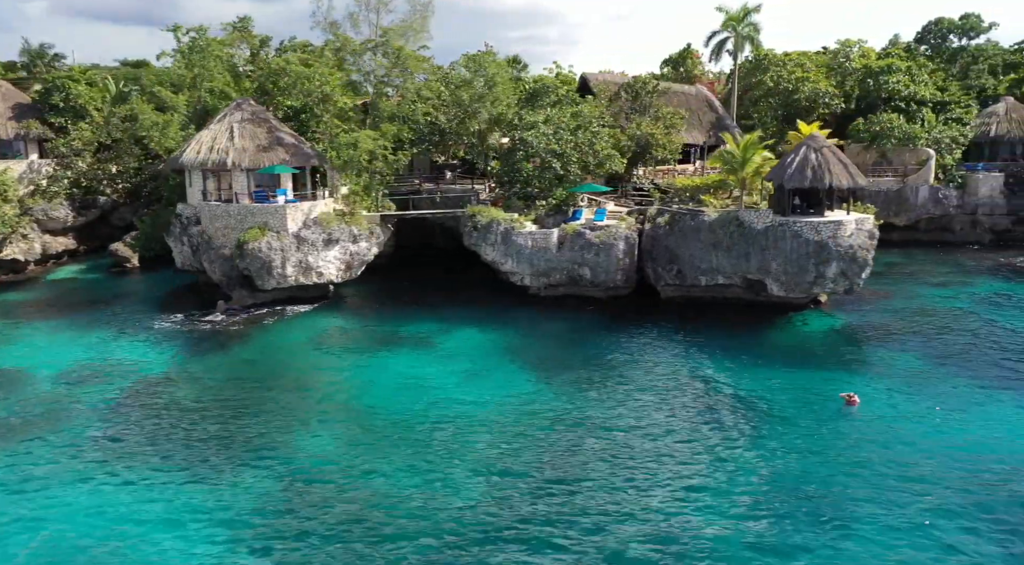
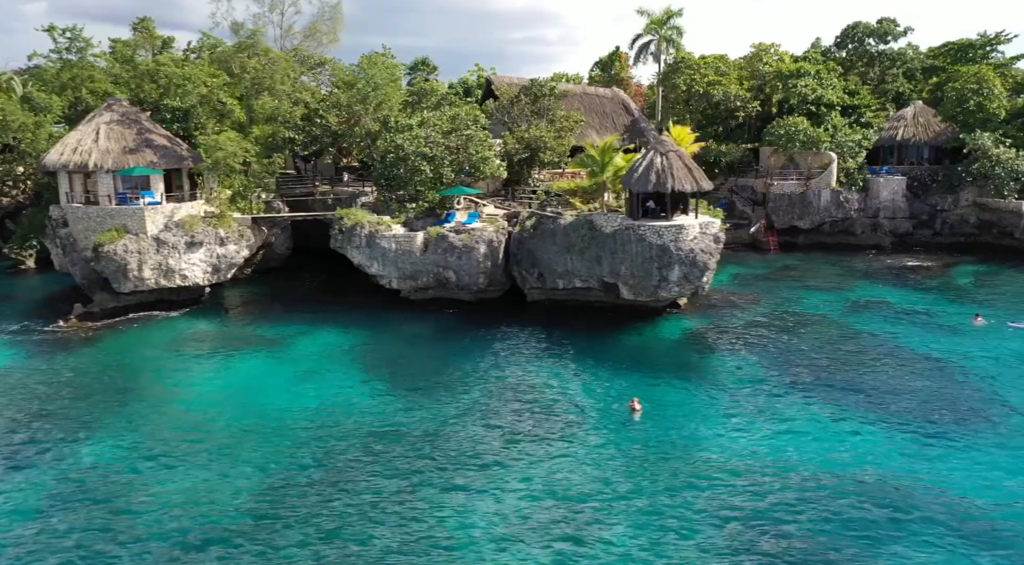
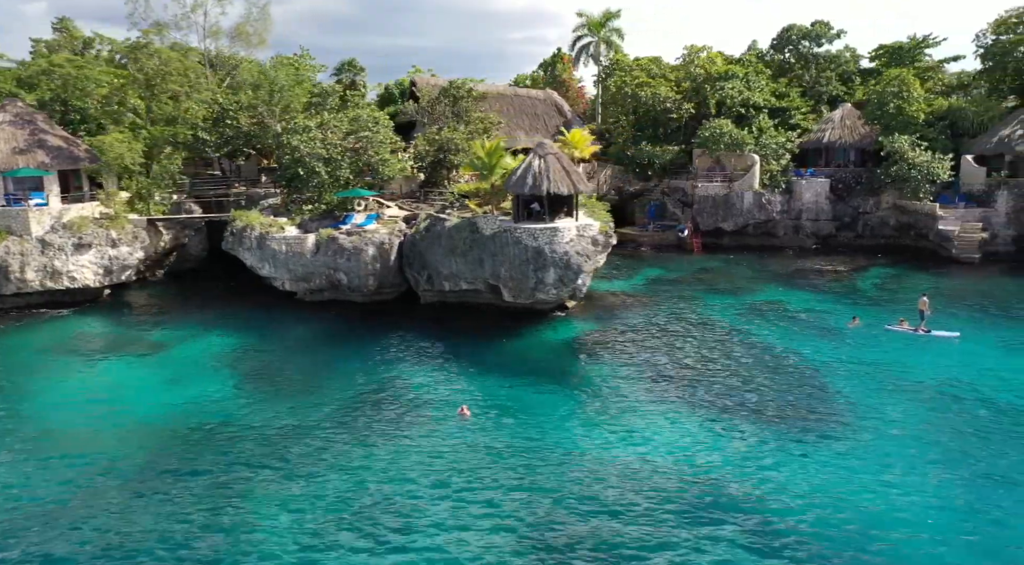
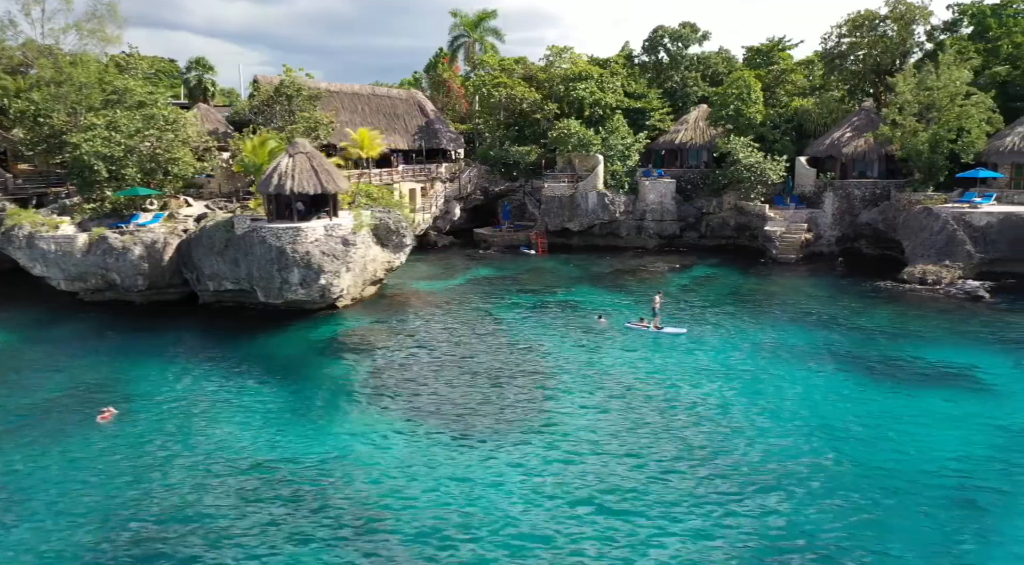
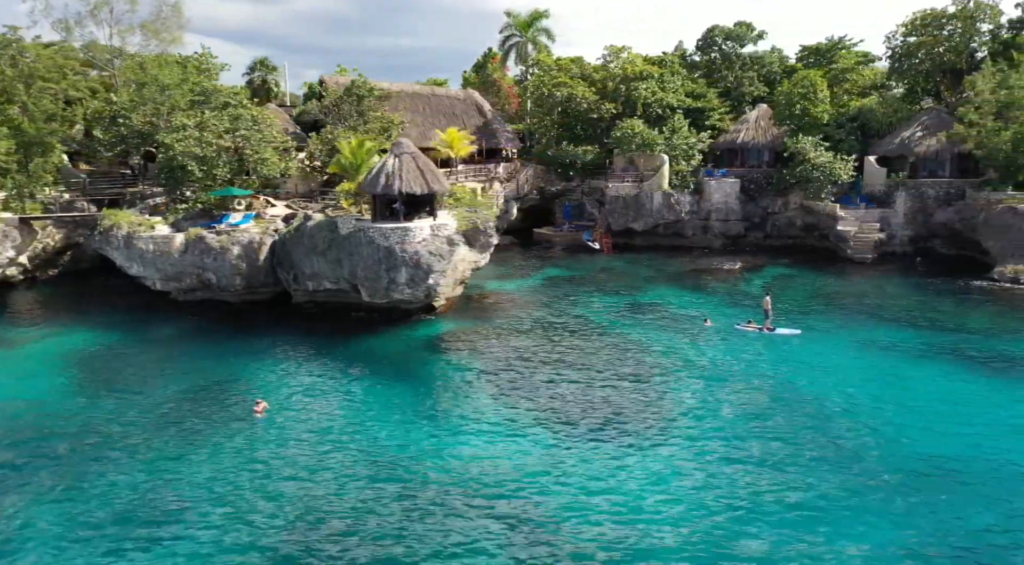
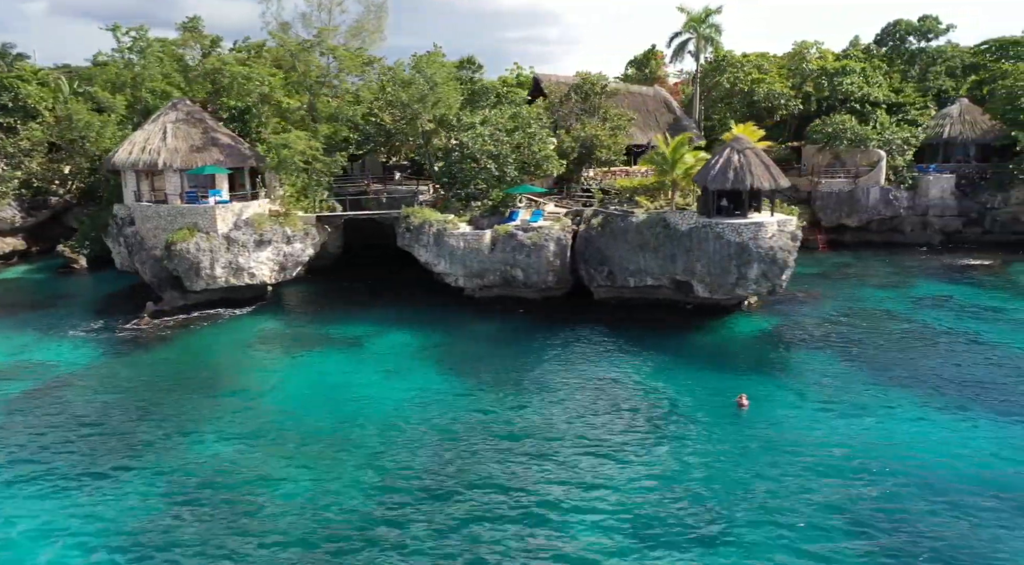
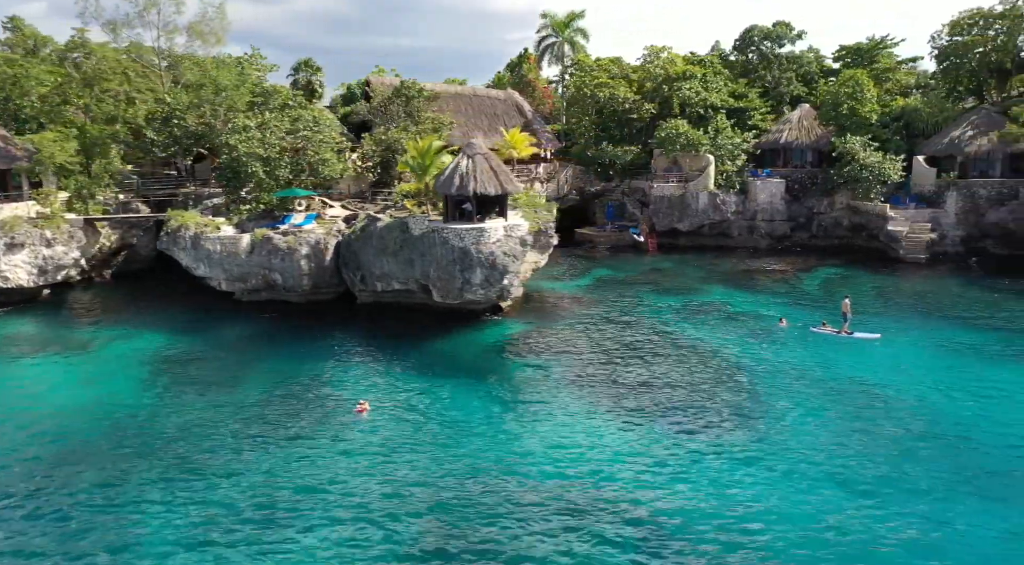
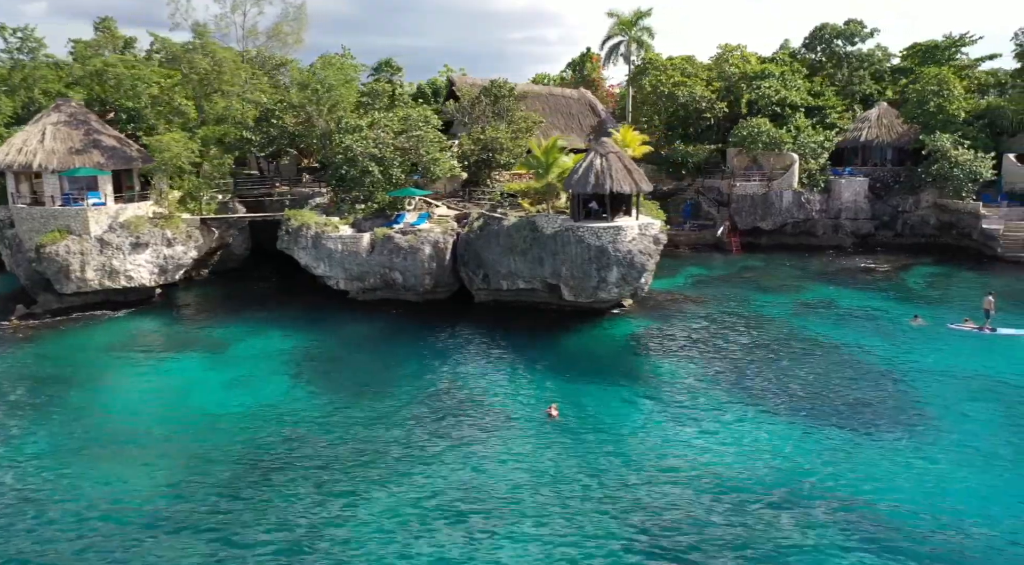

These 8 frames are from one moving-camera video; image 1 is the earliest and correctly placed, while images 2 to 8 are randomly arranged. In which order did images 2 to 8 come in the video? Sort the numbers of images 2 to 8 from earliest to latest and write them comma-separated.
6, 2, 8, 3, 7, 5, 4
